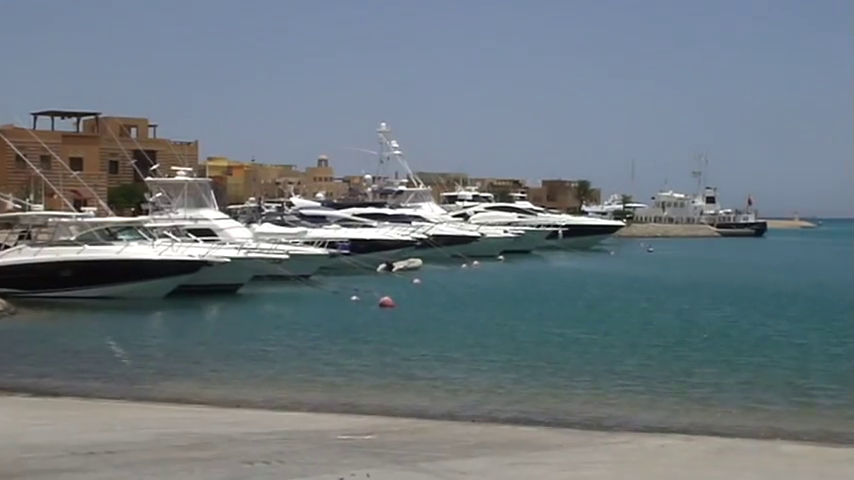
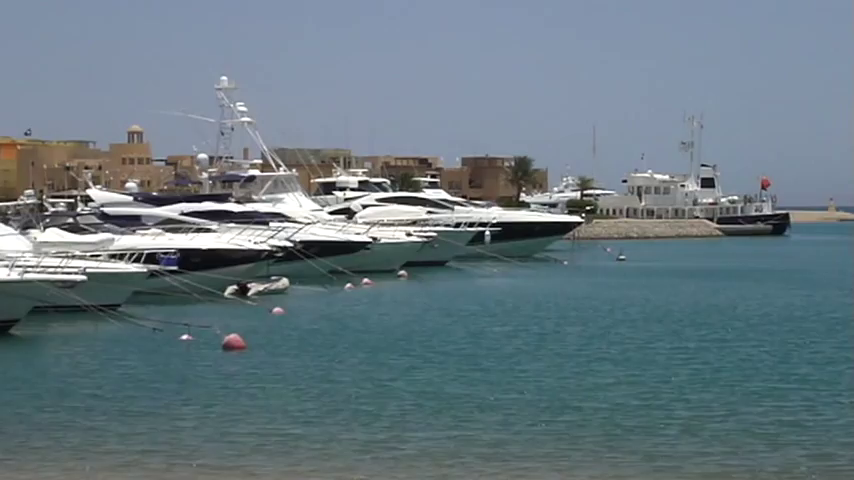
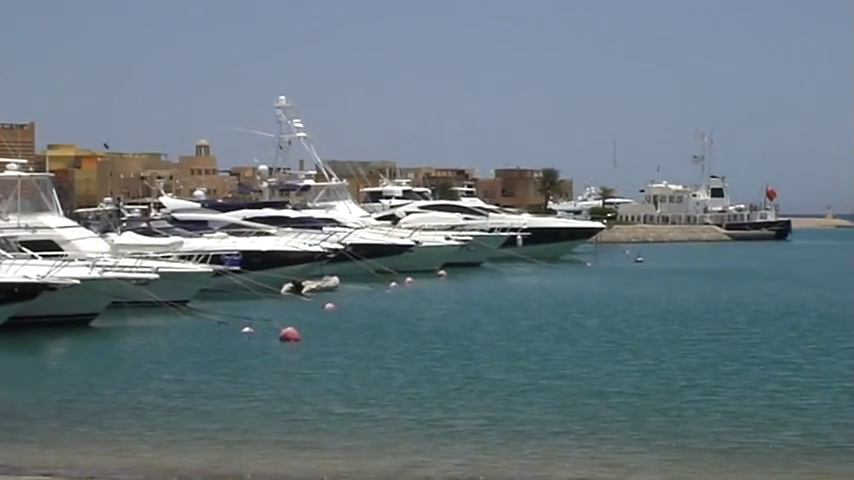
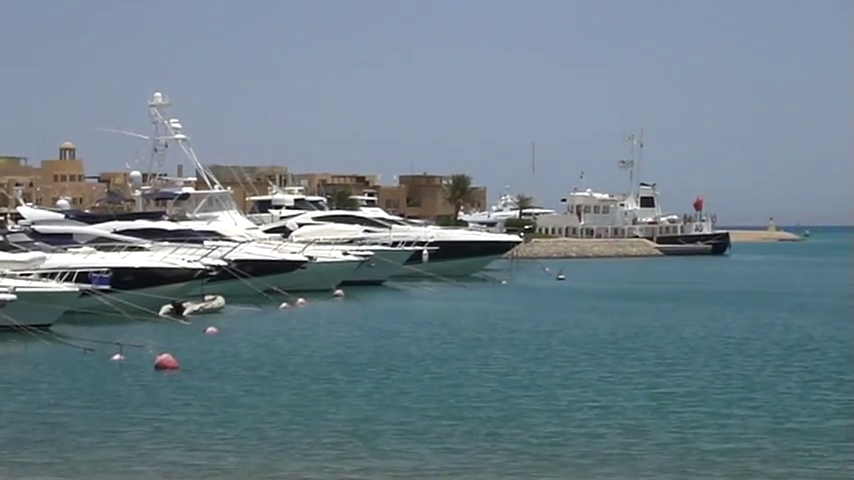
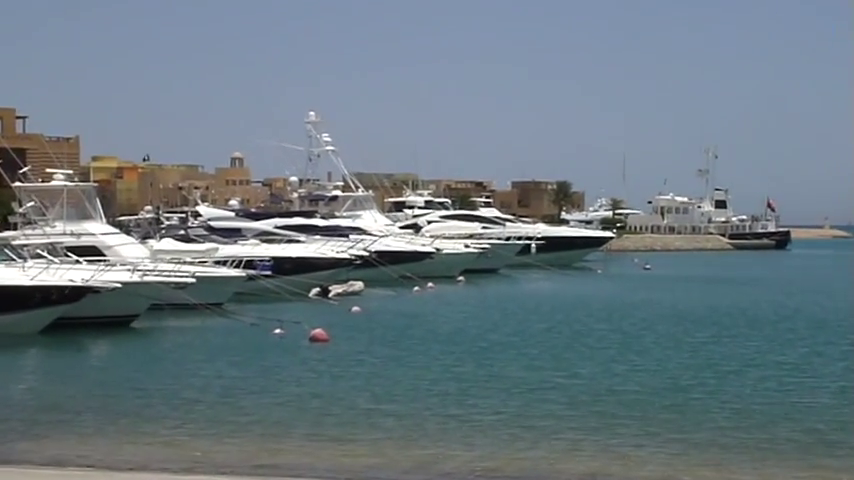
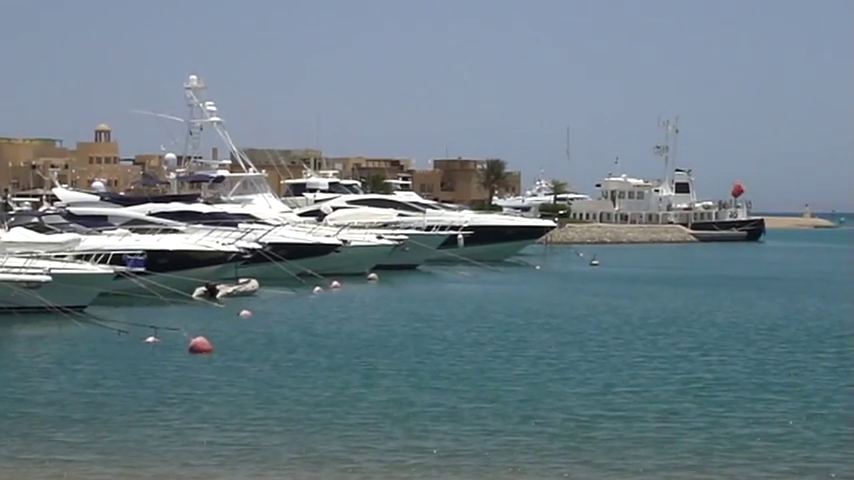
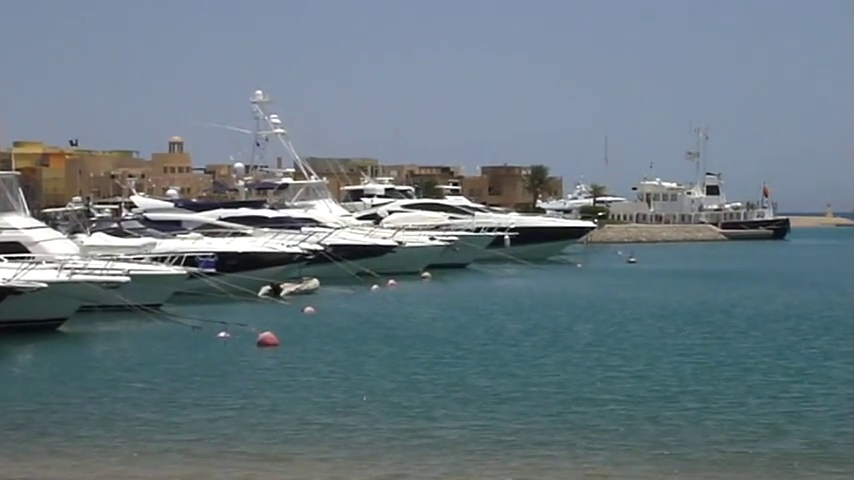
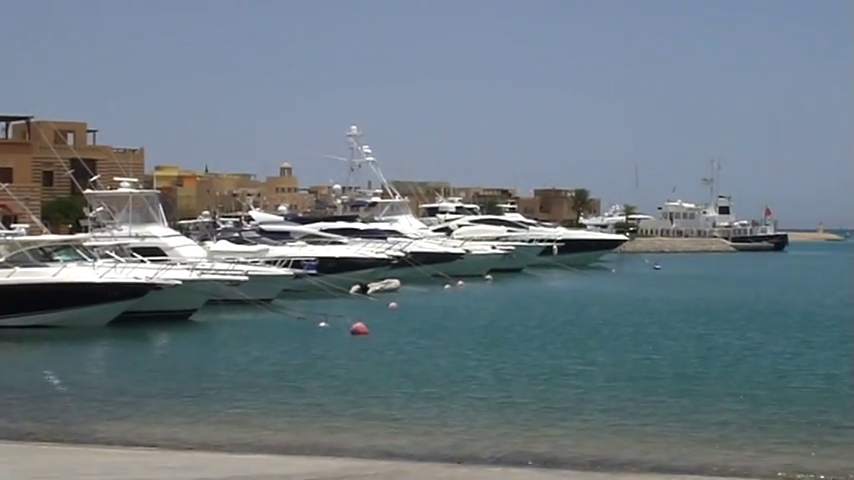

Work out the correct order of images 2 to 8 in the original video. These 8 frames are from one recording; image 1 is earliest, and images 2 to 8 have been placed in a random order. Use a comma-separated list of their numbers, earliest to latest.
8, 5, 3, 7, 2, 6, 4
